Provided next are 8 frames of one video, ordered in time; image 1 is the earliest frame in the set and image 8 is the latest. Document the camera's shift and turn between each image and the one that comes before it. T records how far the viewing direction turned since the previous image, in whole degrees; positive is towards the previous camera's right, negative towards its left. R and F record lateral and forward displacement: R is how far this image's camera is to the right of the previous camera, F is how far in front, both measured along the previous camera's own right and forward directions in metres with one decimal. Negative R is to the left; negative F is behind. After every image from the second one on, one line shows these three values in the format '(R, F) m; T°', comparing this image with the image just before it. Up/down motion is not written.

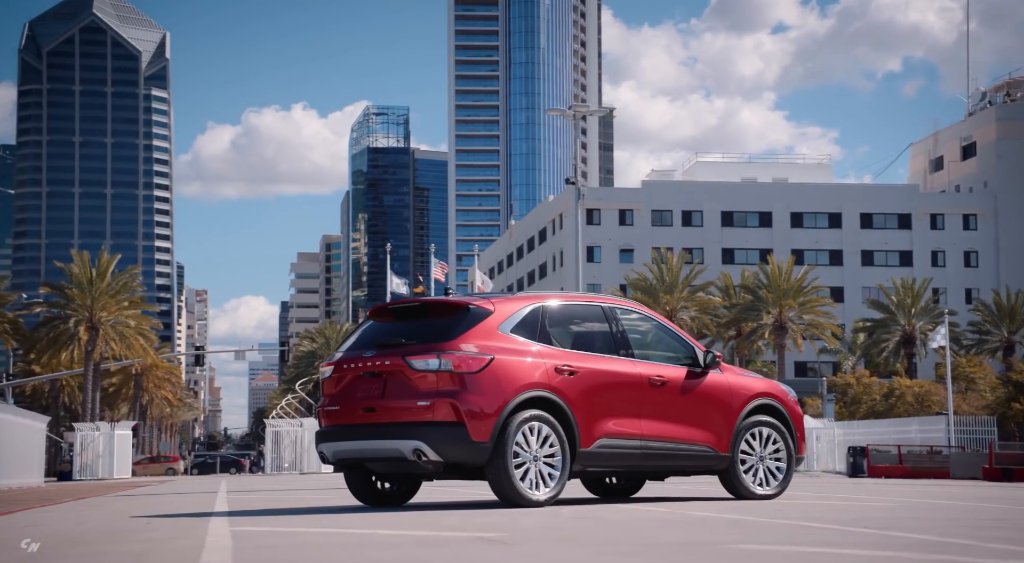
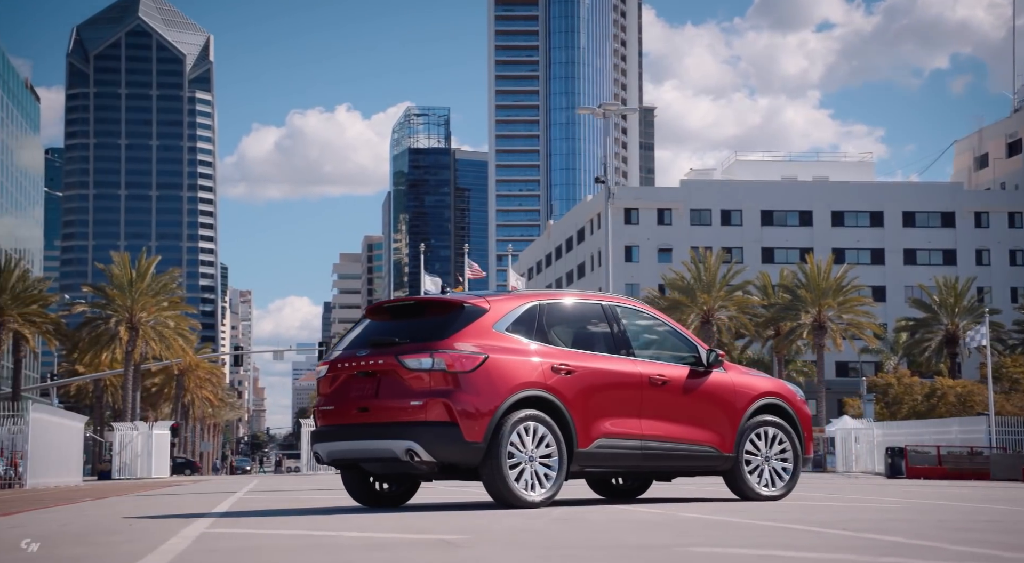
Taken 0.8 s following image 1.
(+0.3, +0.1) m; -2°
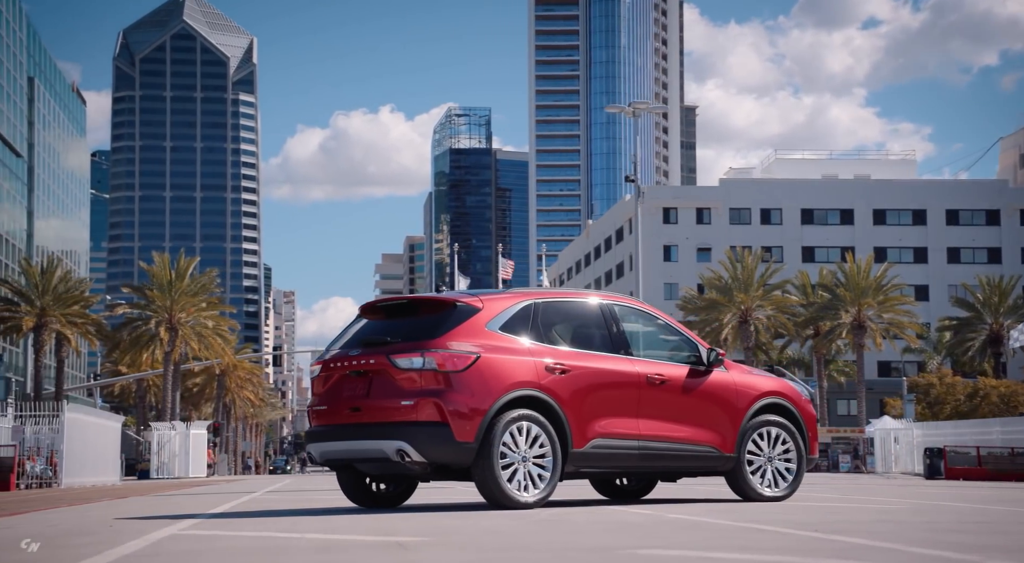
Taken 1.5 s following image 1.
(+0.3, +0.1) m; -1°
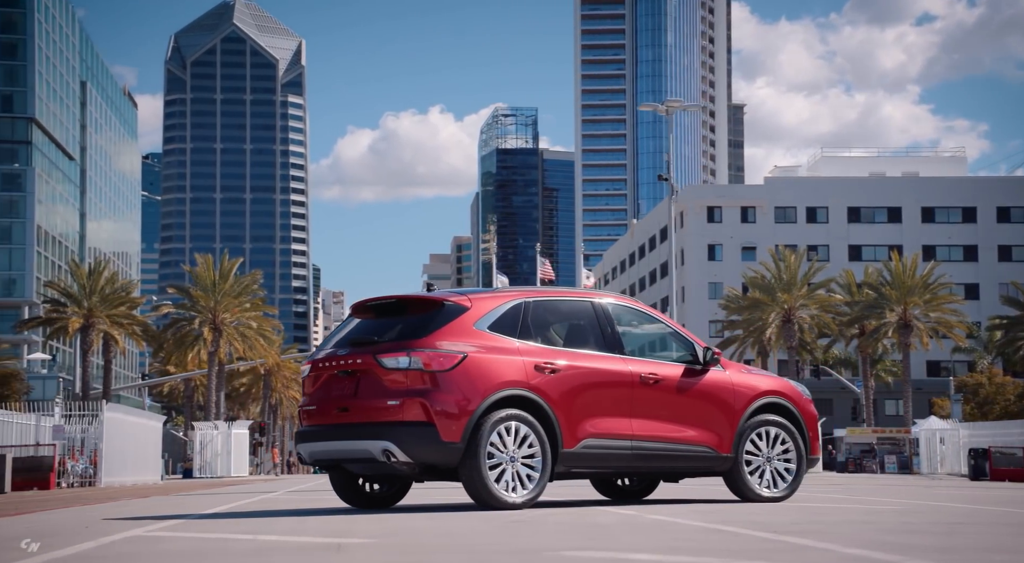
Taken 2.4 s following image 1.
(+0.4, +0.1) m; -2°
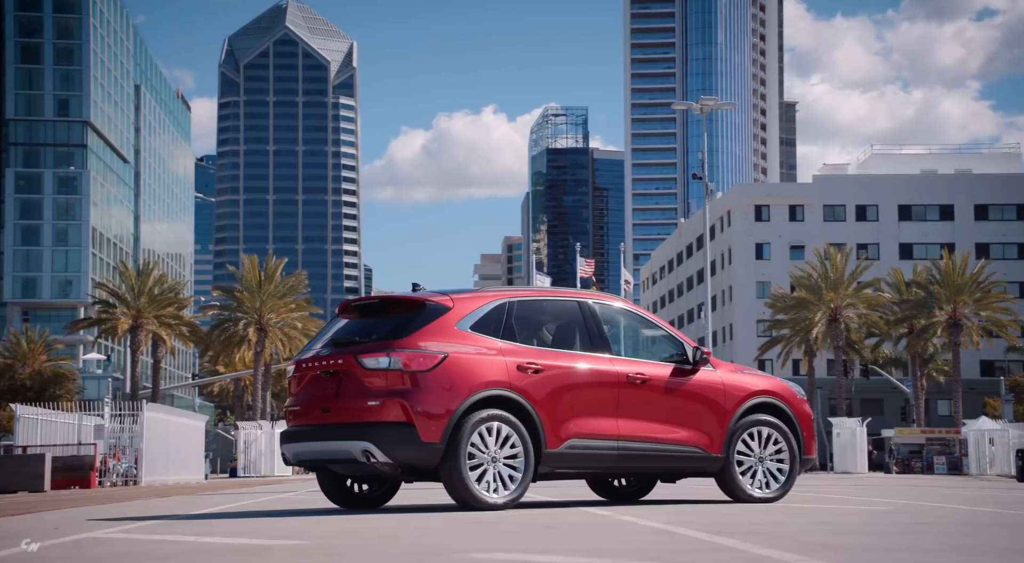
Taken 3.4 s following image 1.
(+0.4, 0.0) m; -2°
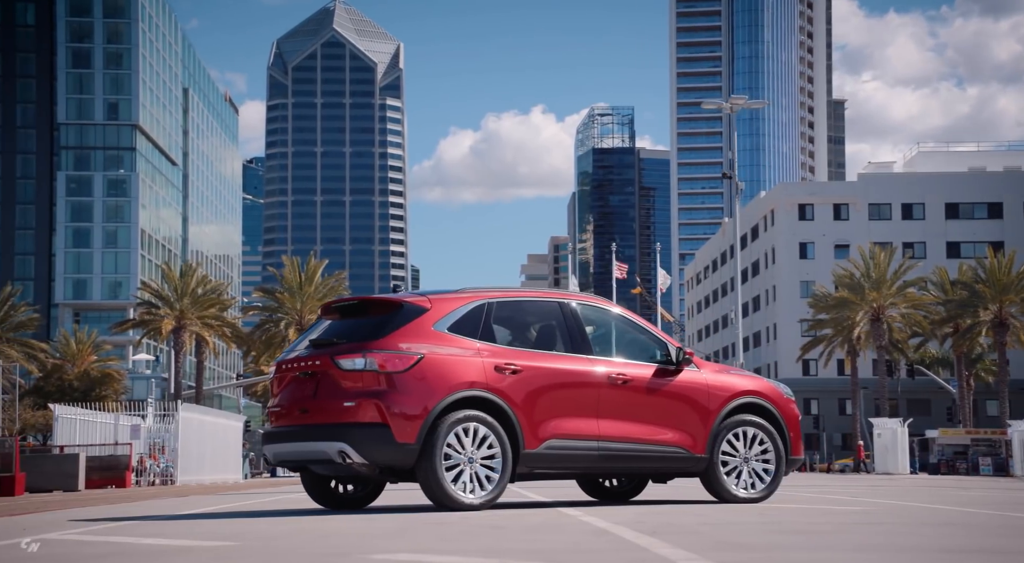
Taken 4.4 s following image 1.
(+0.4, 0.0) m; -1°
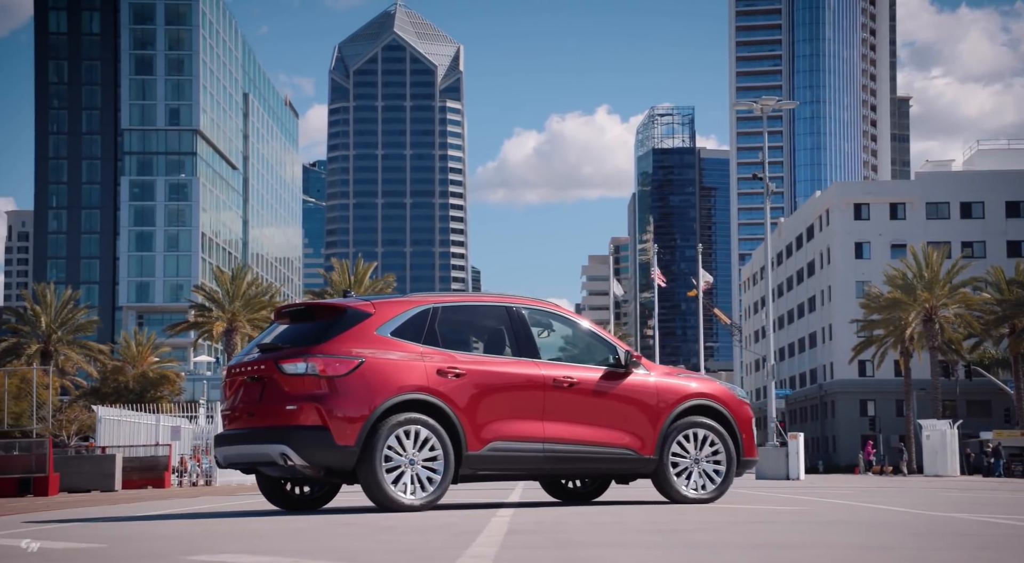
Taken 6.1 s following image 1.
(+0.7, -0.2) m; -2°
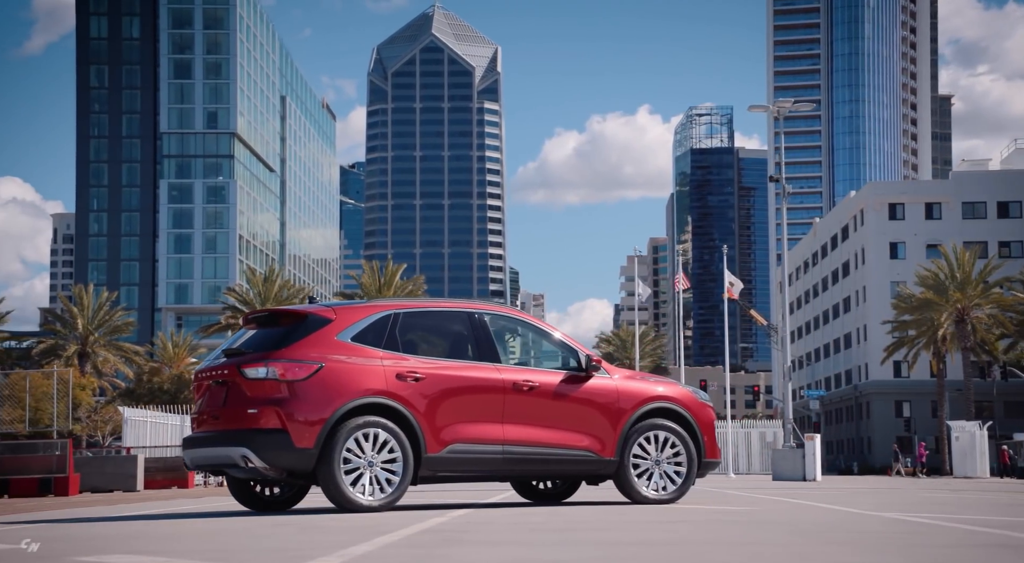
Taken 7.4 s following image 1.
(+0.5, -0.2) m; -1°
